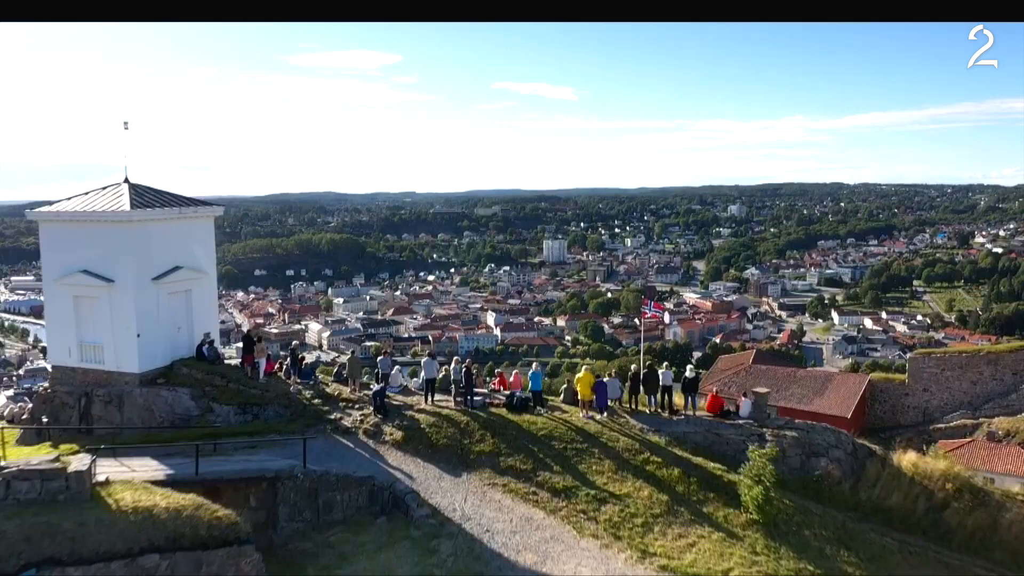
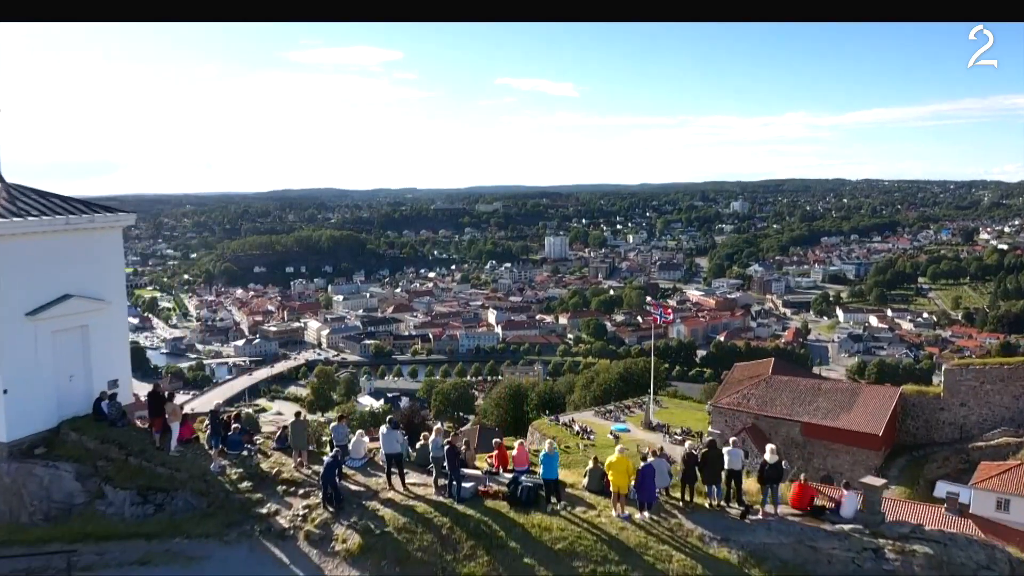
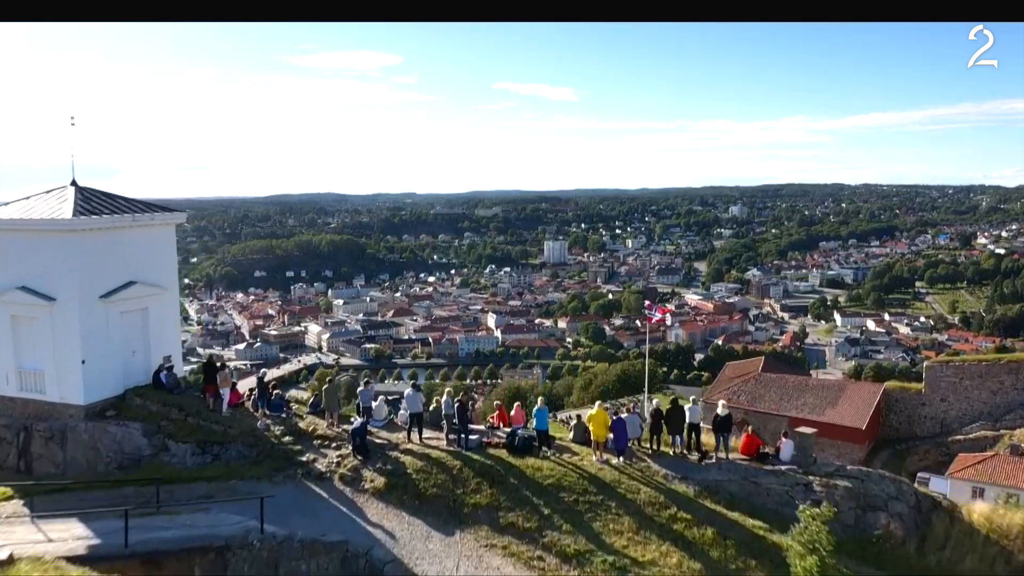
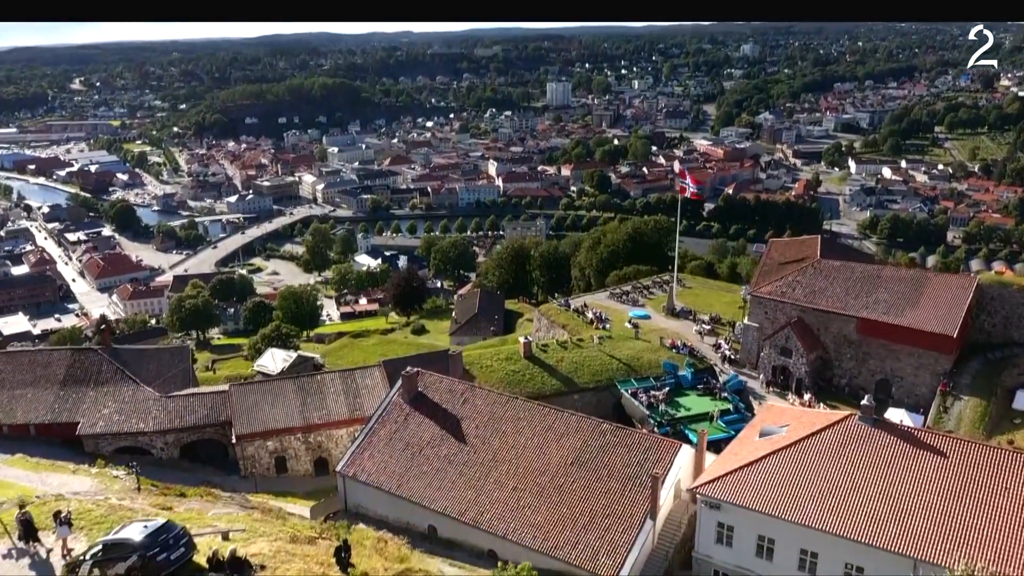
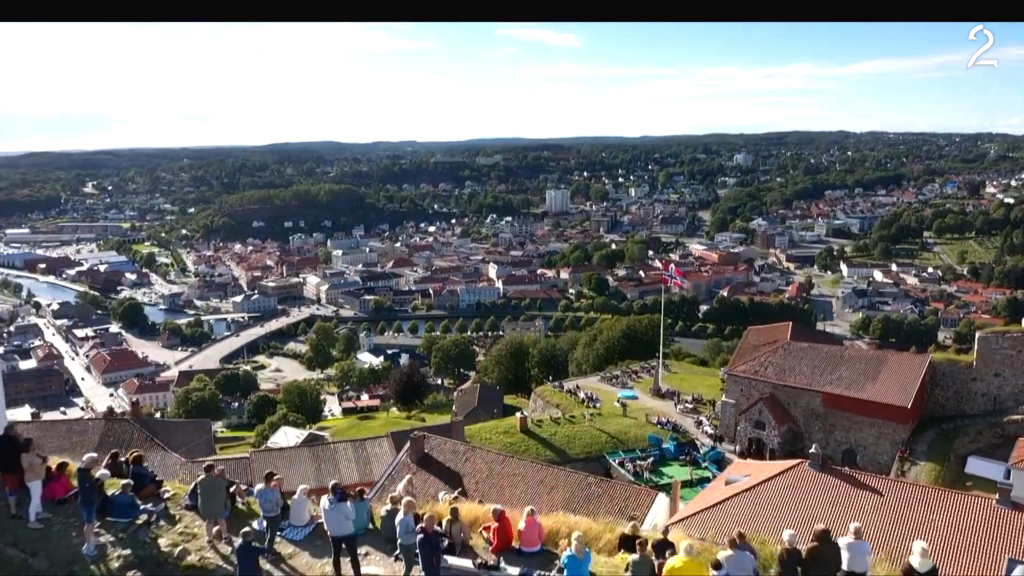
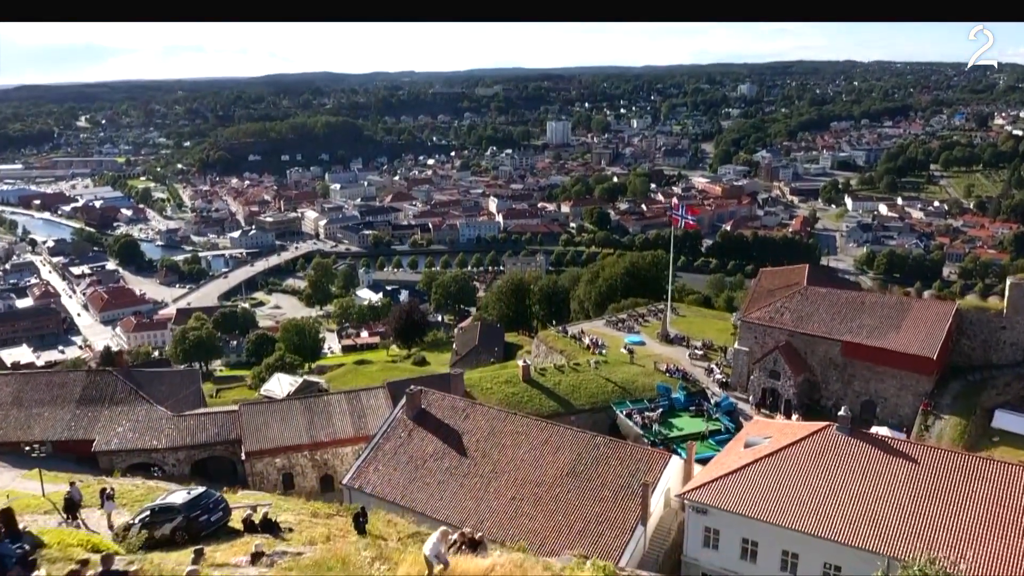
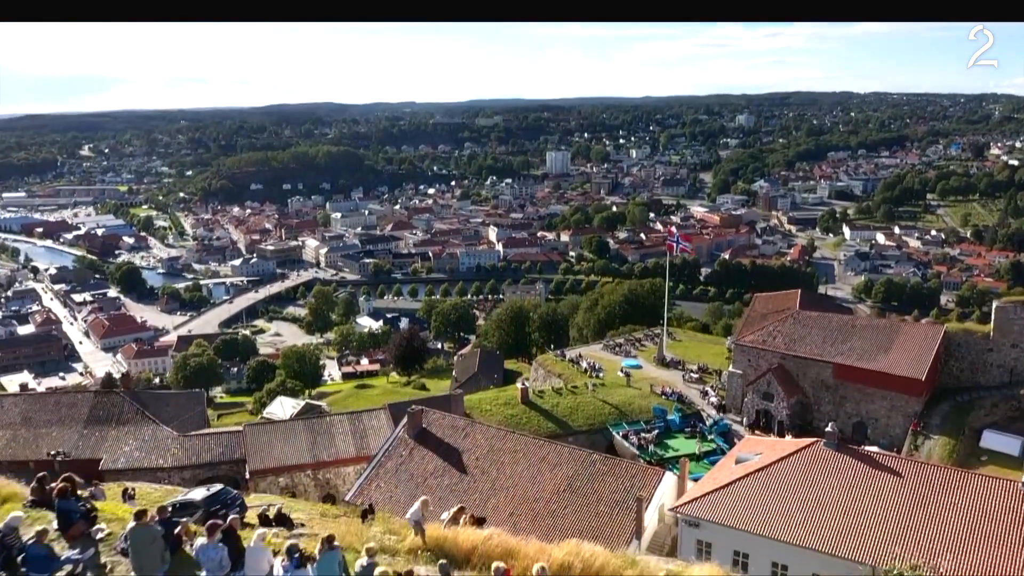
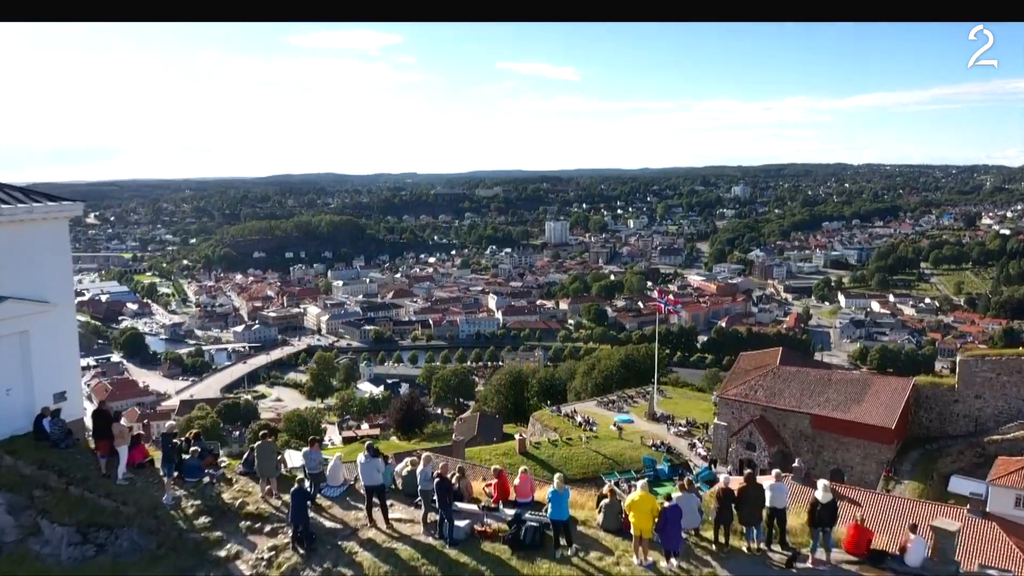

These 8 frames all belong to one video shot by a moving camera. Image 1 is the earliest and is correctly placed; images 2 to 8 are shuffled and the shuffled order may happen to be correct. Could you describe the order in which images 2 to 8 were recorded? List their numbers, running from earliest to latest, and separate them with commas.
3, 2, 8, 5, 7, 6, 4
